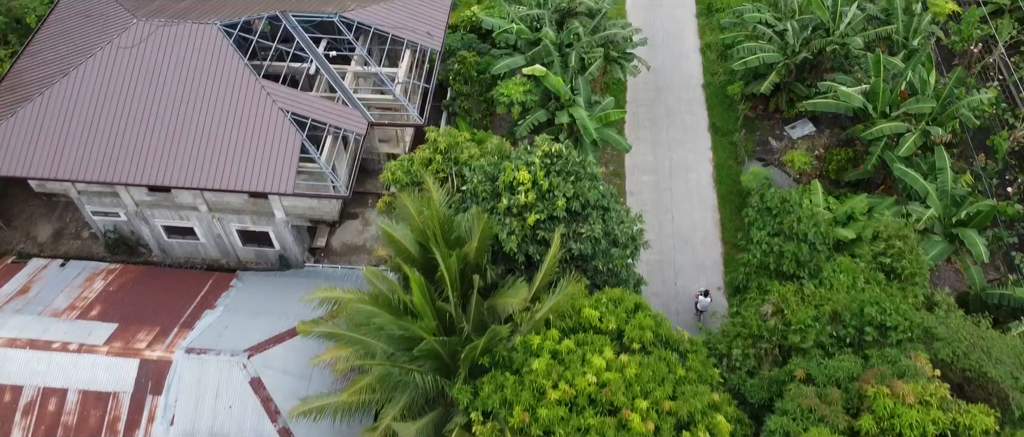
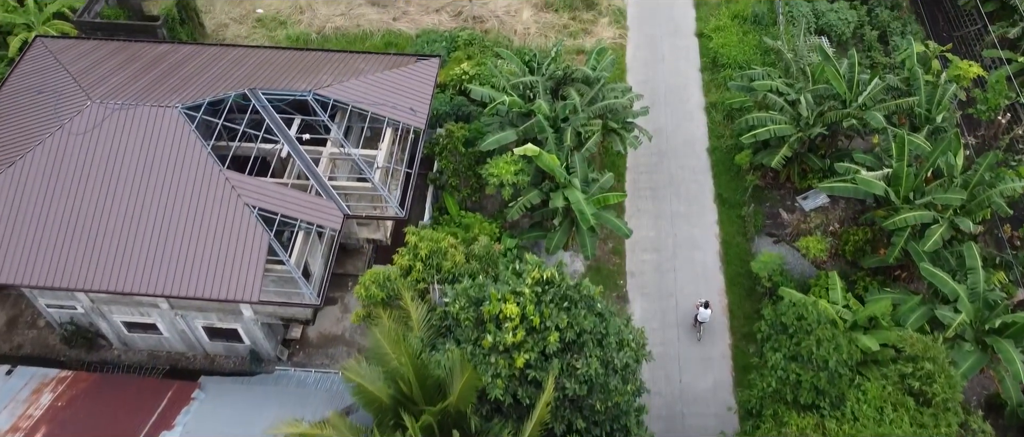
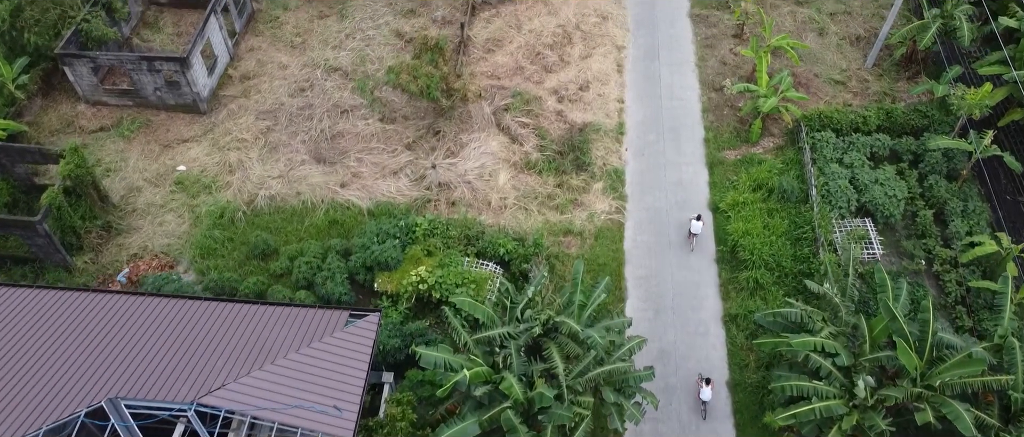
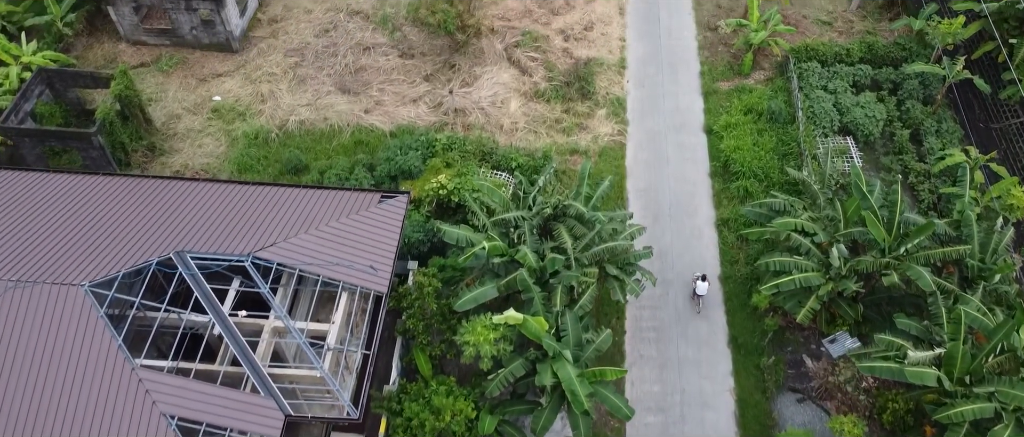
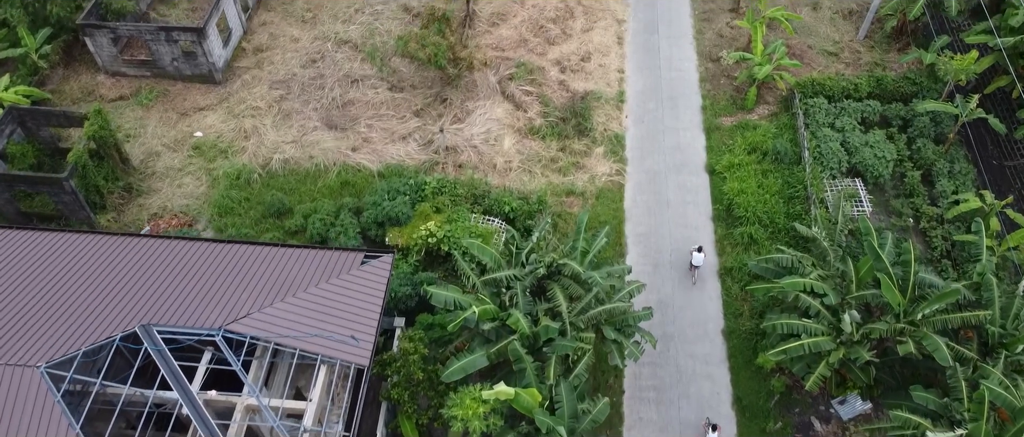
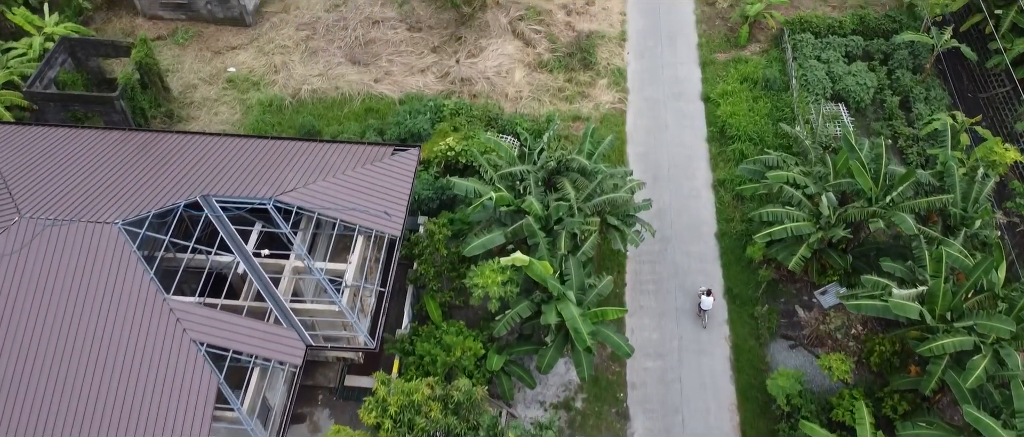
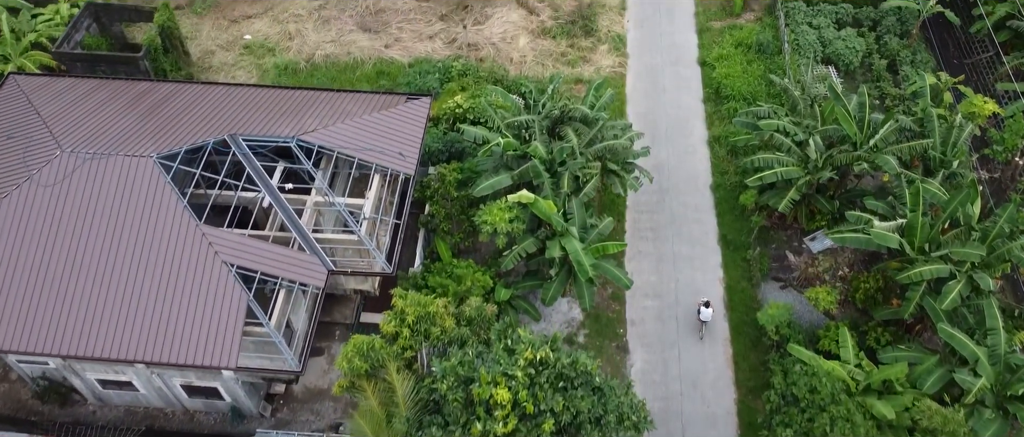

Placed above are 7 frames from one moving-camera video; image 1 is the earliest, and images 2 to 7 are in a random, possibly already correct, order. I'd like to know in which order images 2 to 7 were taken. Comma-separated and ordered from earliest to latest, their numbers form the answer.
2, 7, 6, 4, 5, 3
